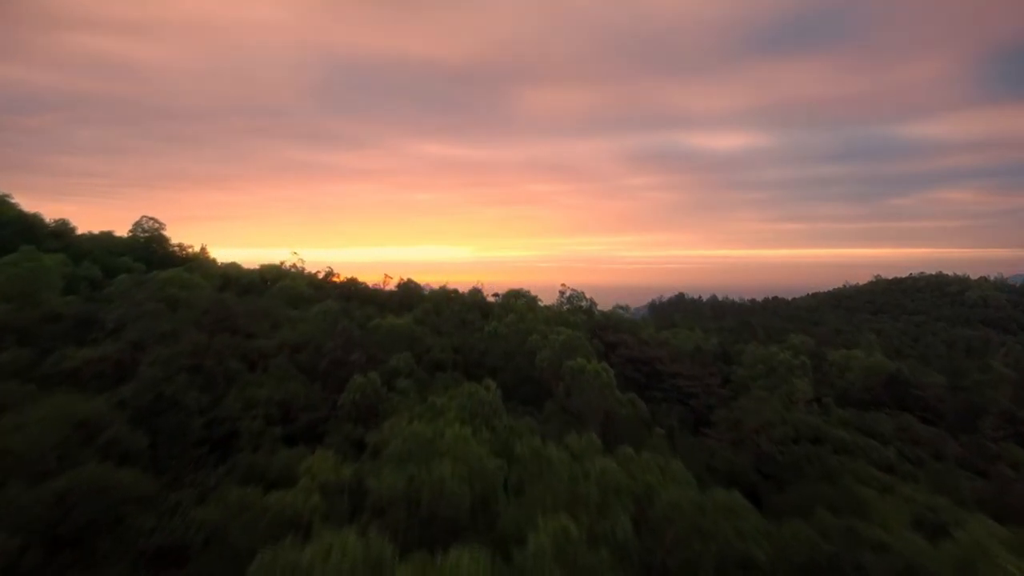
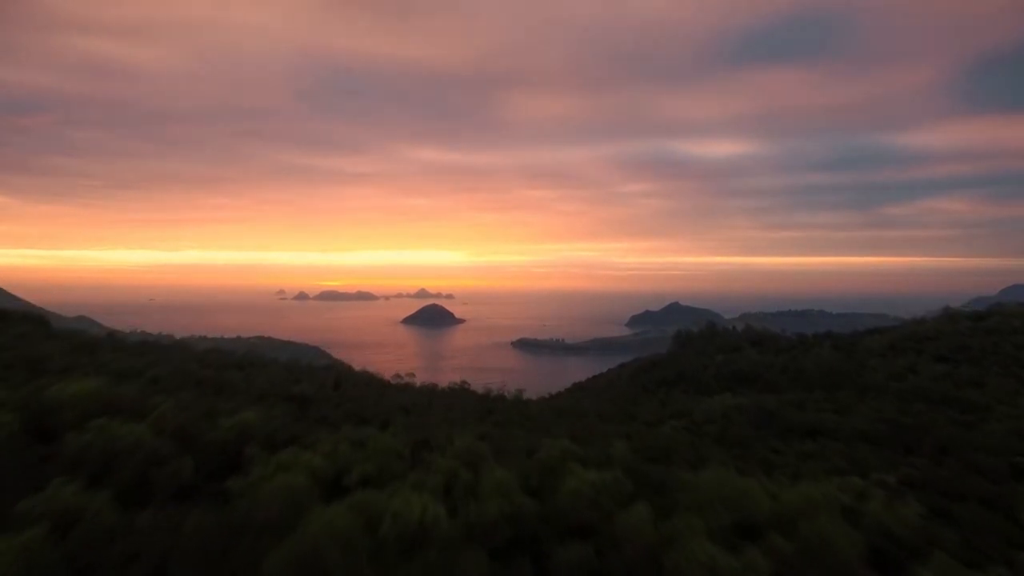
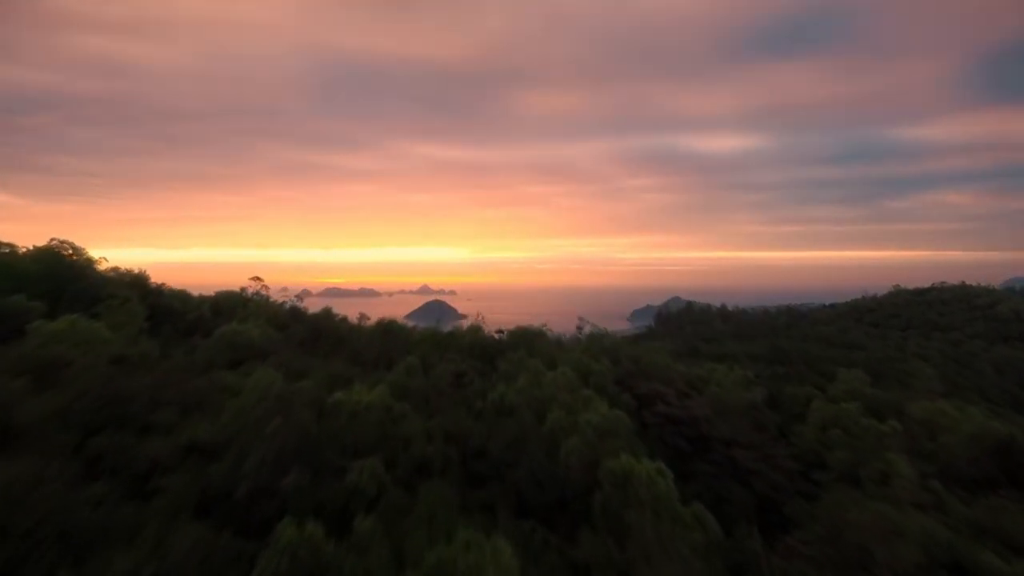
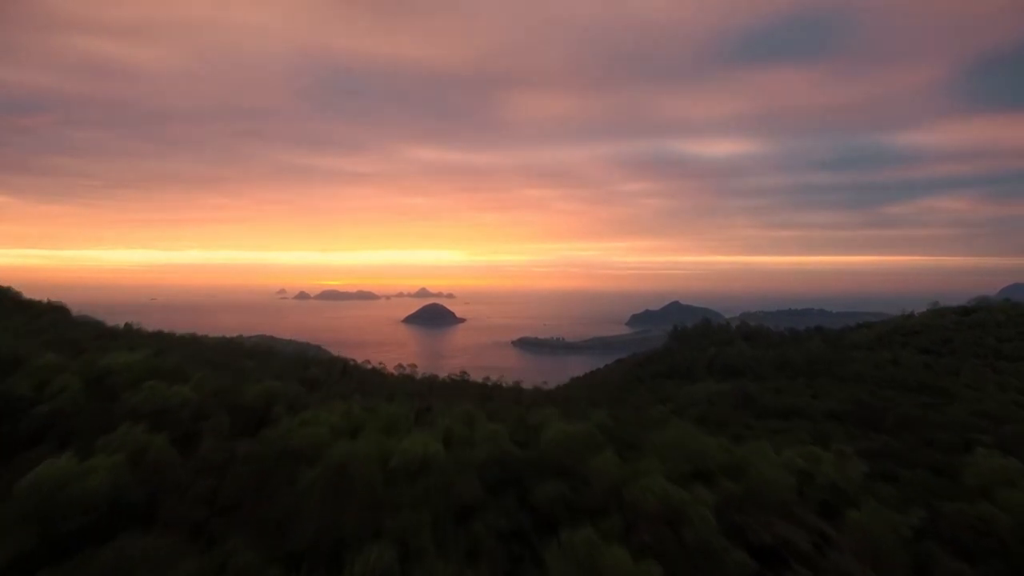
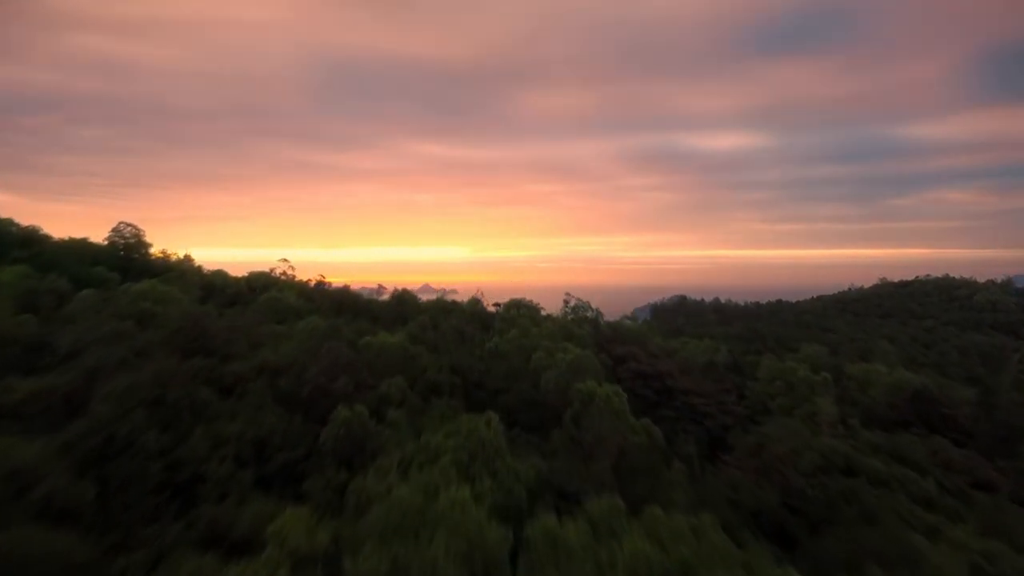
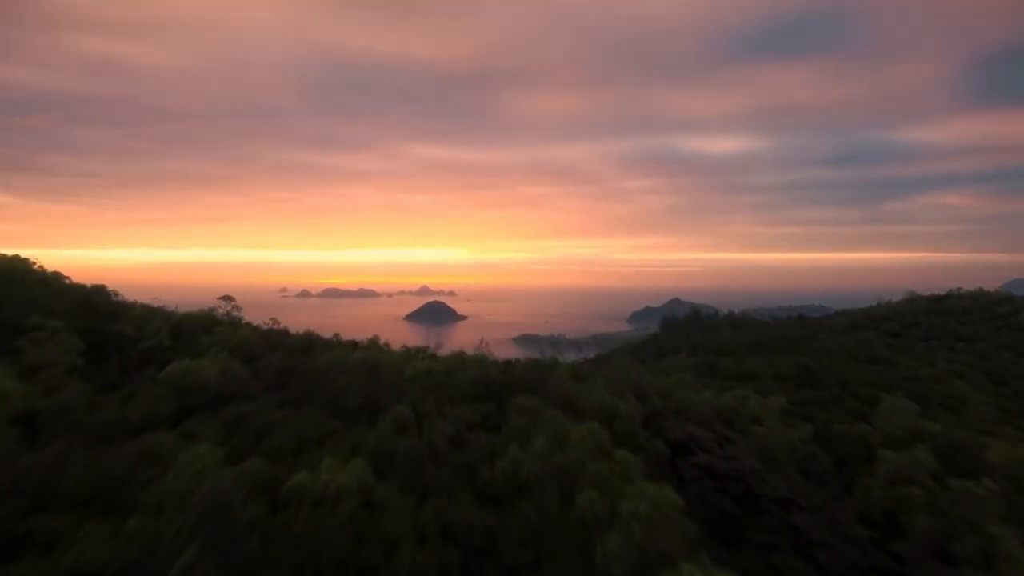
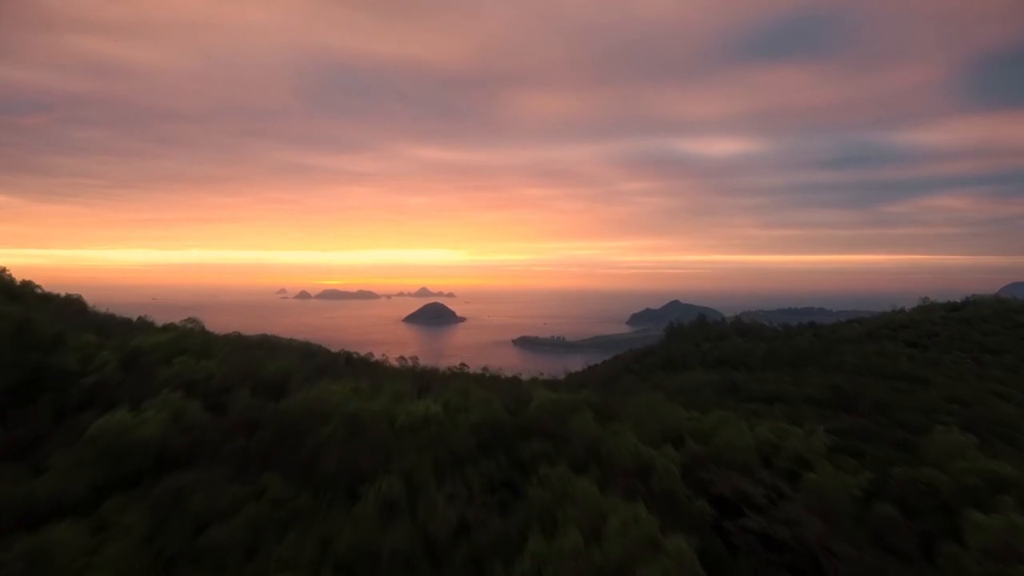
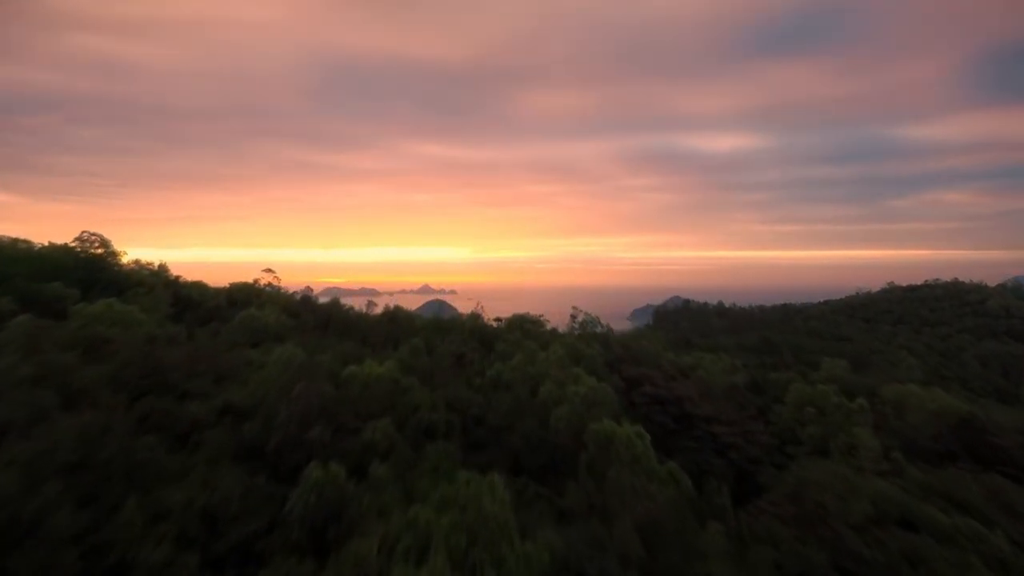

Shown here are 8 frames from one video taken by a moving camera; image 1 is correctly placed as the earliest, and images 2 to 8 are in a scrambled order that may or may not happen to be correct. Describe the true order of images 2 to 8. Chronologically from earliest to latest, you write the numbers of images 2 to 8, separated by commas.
5, 8, 3, 6, 7, 4, 2
